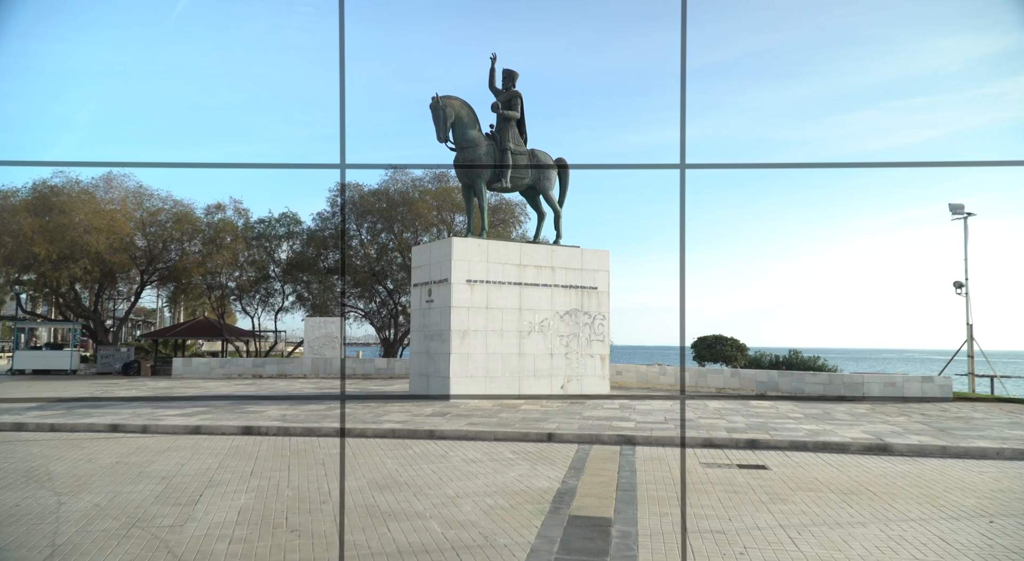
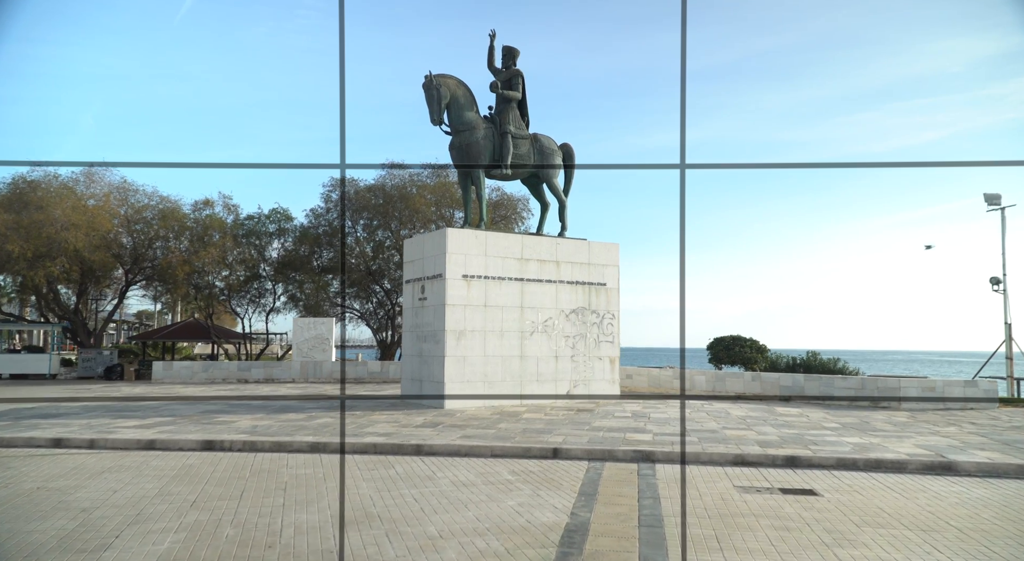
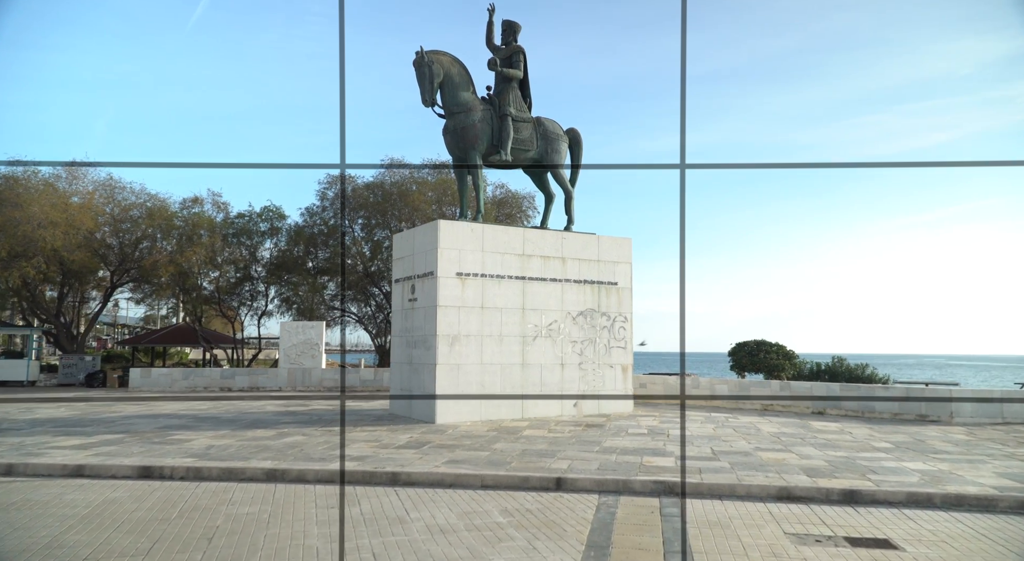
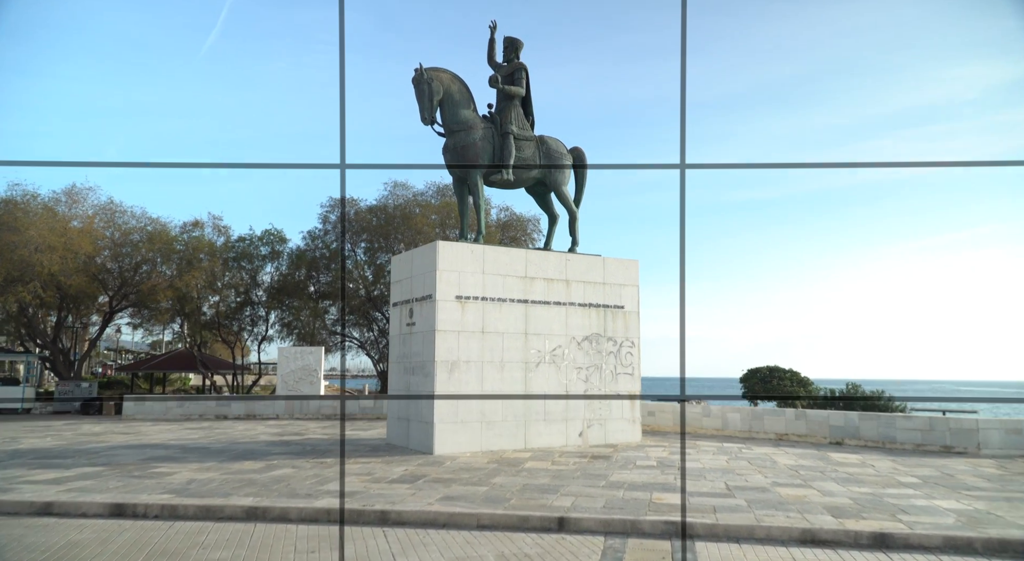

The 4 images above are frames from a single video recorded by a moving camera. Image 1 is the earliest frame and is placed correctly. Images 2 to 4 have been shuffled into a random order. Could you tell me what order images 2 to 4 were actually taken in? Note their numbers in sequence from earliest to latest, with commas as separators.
2, 3, 4
